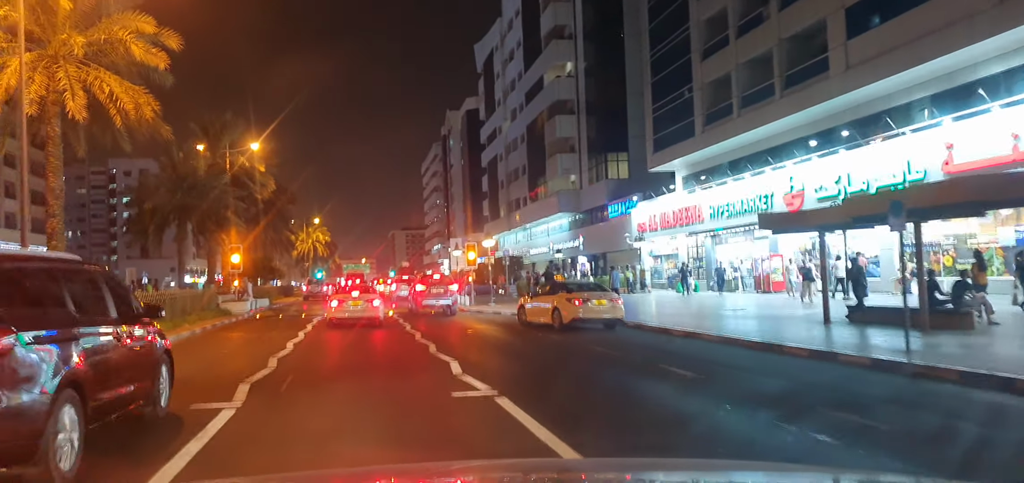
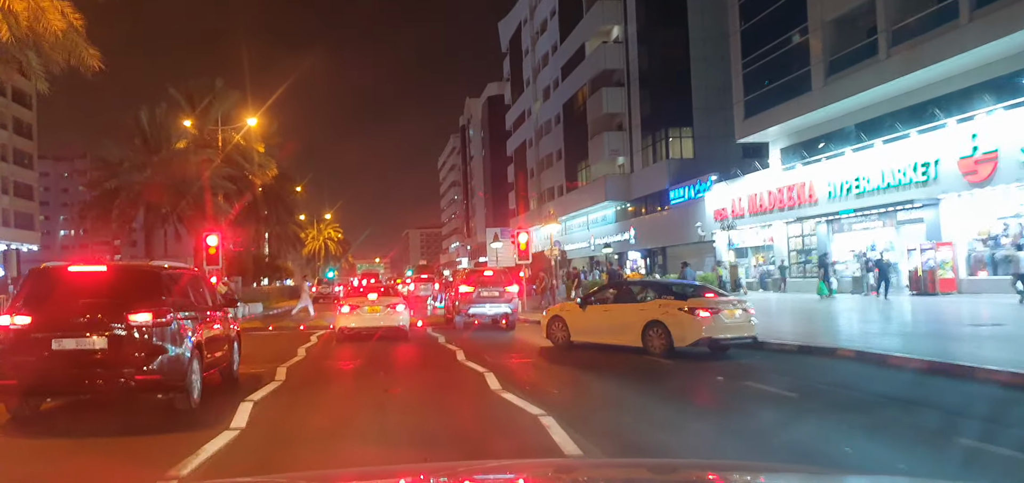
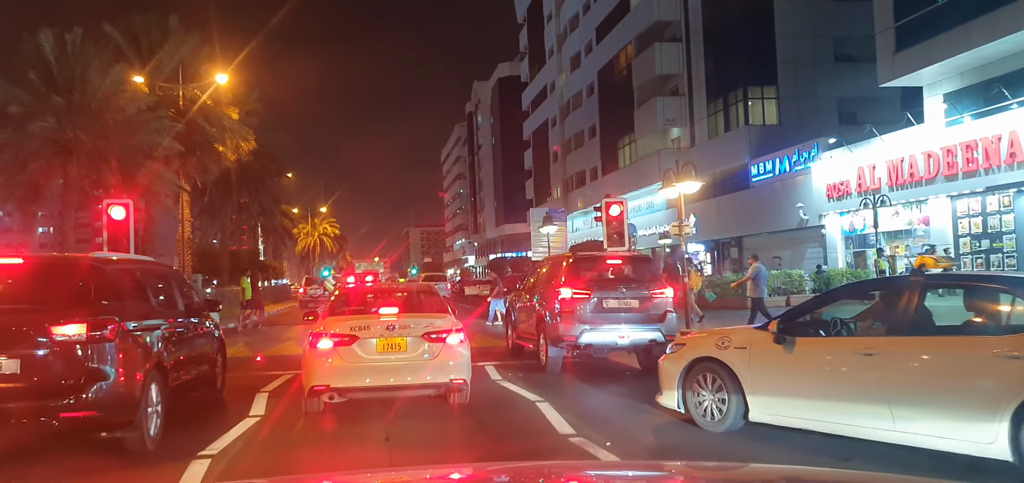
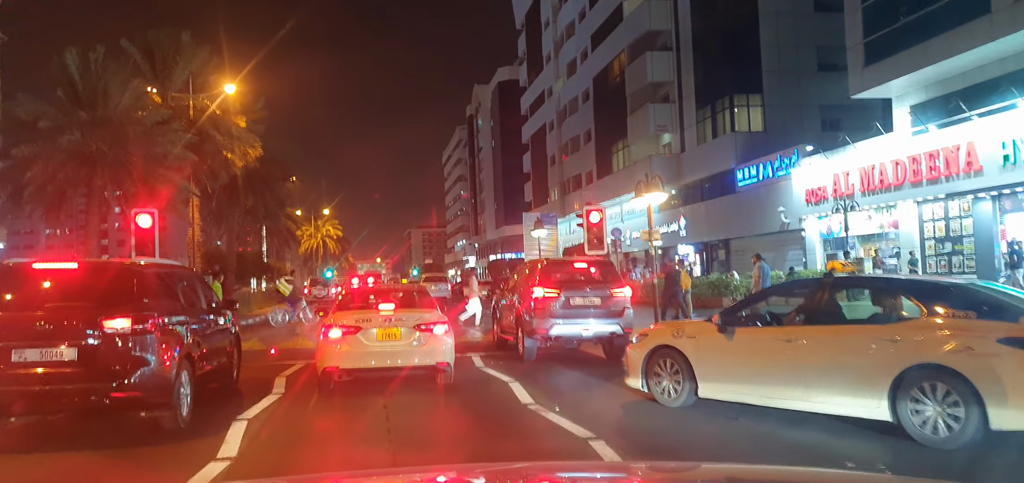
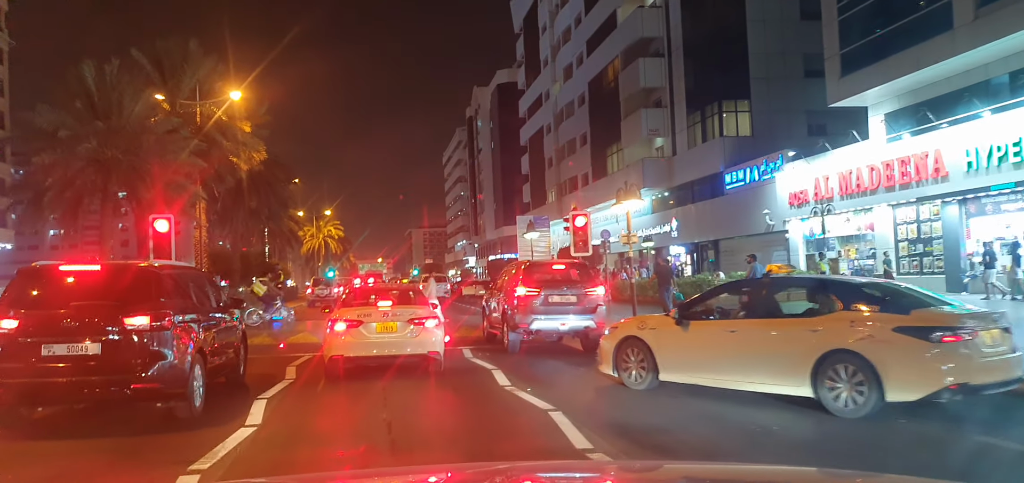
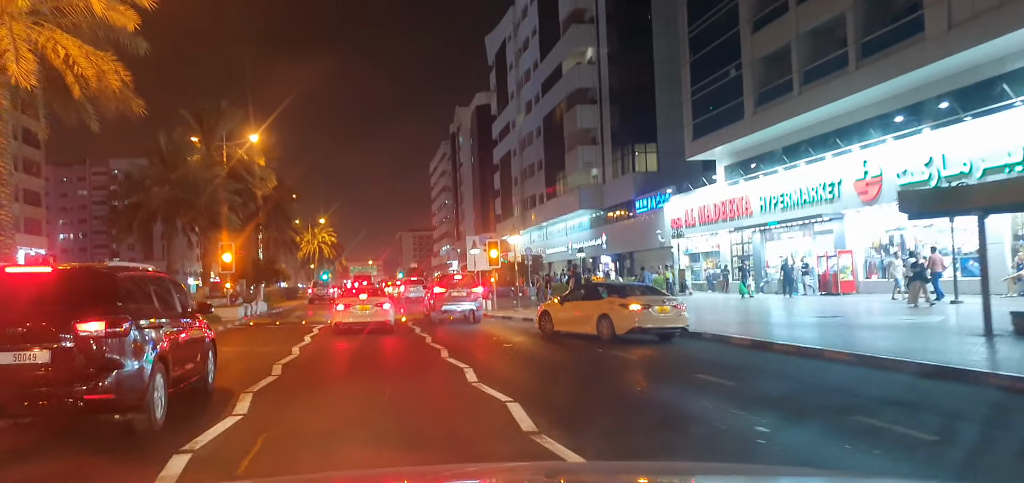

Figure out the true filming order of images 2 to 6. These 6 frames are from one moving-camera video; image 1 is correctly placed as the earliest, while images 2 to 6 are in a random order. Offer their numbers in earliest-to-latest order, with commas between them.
6, 2, 5, 4, 3
